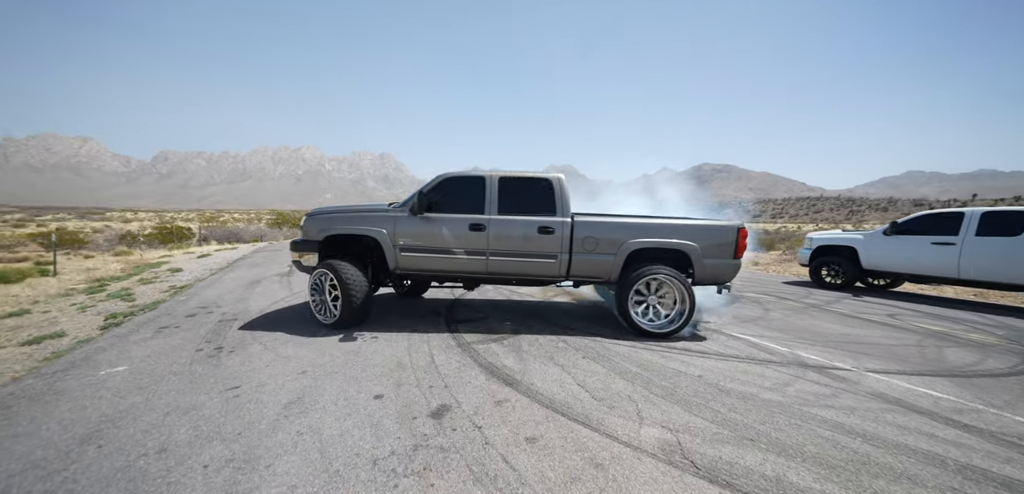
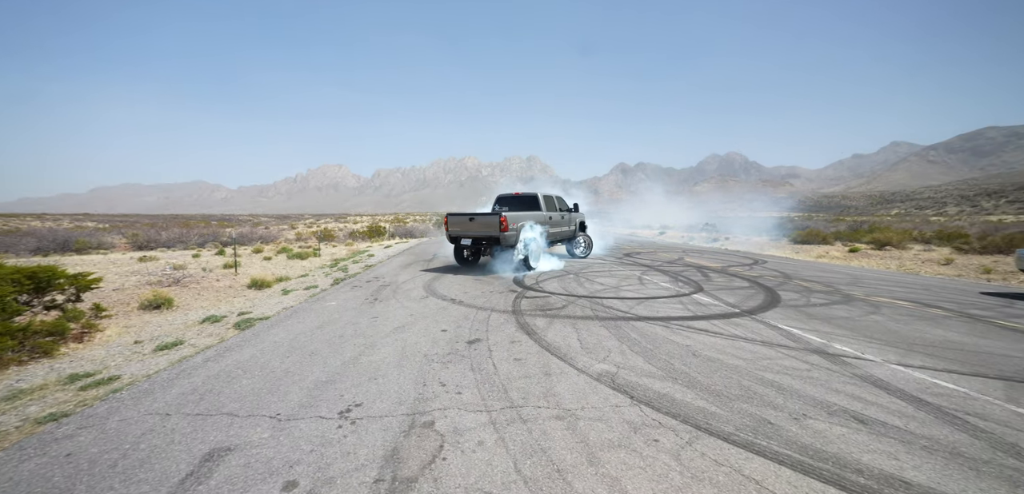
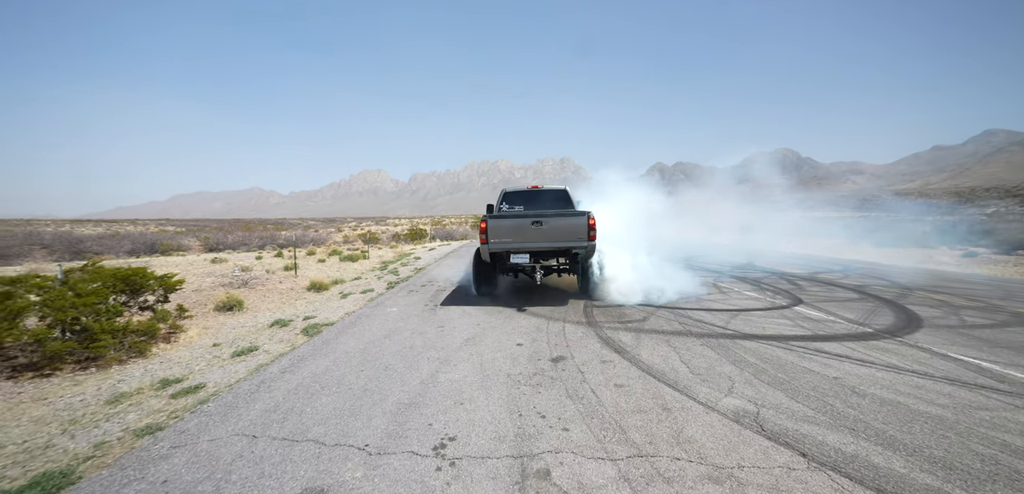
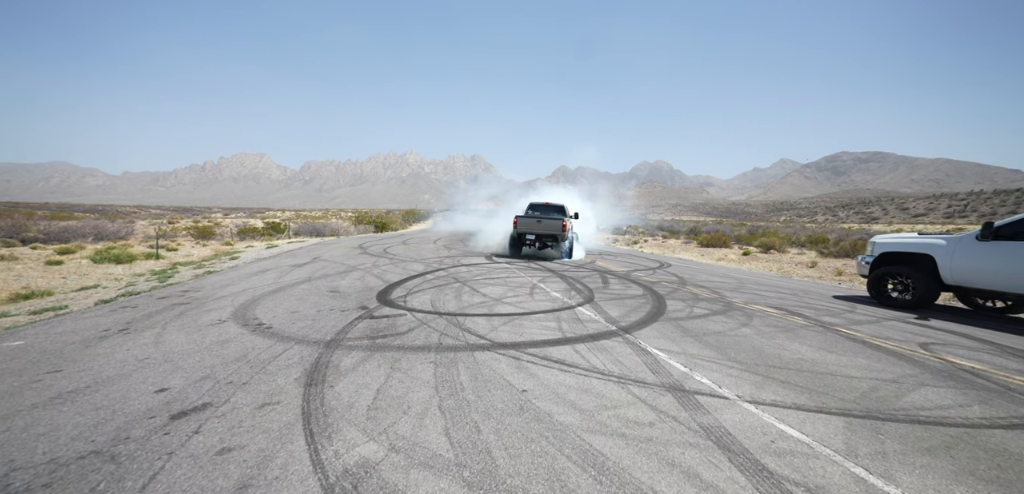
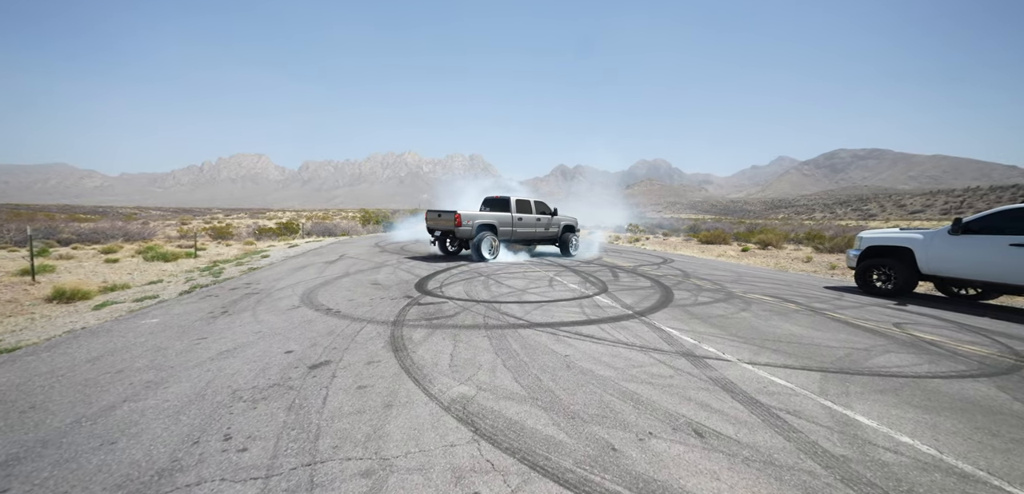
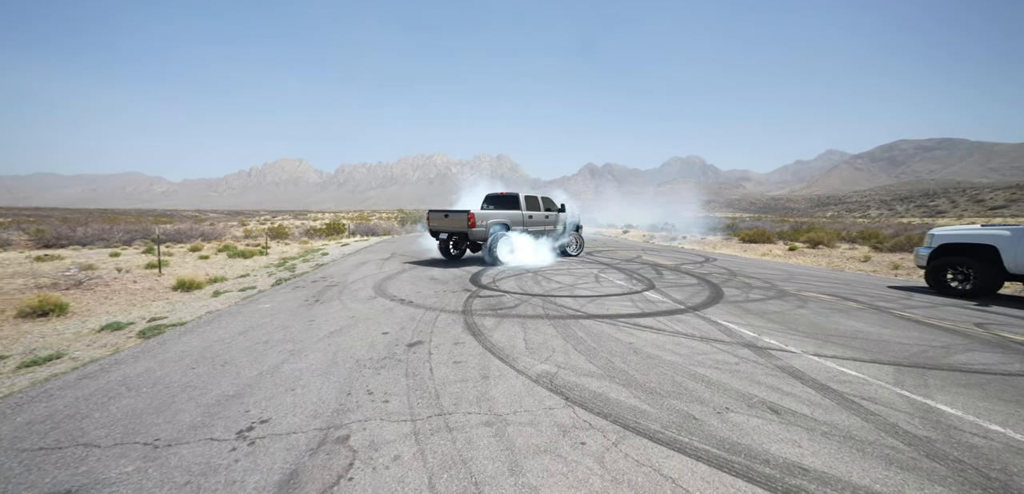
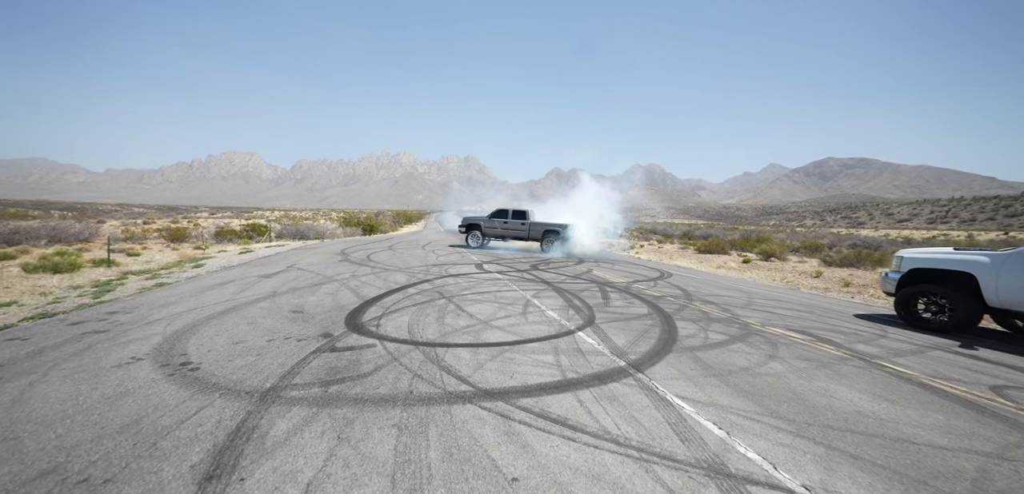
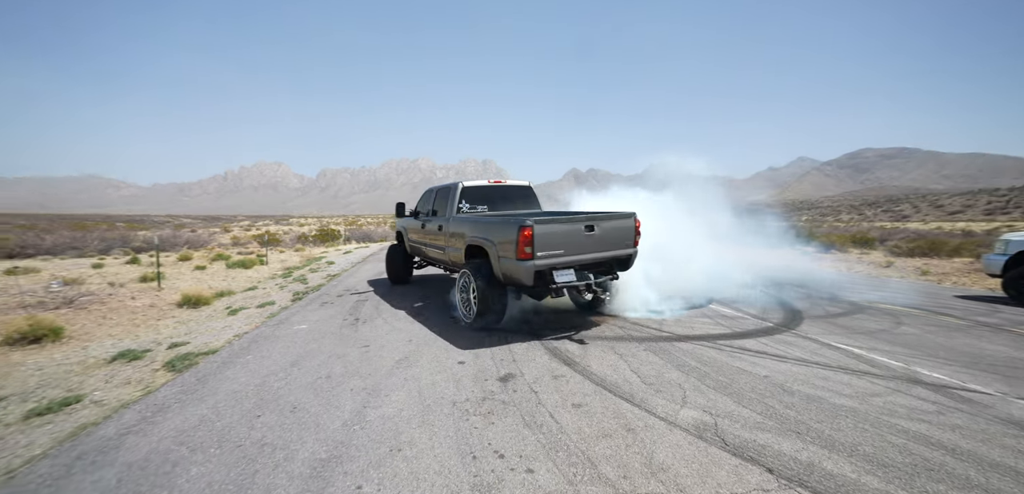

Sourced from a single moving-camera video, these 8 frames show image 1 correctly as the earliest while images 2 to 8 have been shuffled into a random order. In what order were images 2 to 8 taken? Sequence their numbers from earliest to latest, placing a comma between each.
8, 3, 2, 6, 5, 4, 7
